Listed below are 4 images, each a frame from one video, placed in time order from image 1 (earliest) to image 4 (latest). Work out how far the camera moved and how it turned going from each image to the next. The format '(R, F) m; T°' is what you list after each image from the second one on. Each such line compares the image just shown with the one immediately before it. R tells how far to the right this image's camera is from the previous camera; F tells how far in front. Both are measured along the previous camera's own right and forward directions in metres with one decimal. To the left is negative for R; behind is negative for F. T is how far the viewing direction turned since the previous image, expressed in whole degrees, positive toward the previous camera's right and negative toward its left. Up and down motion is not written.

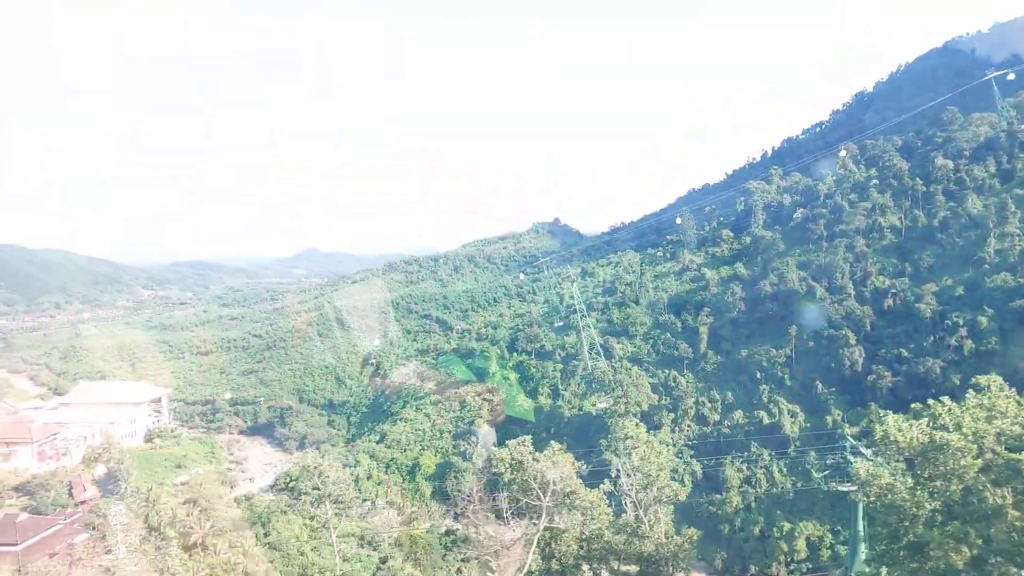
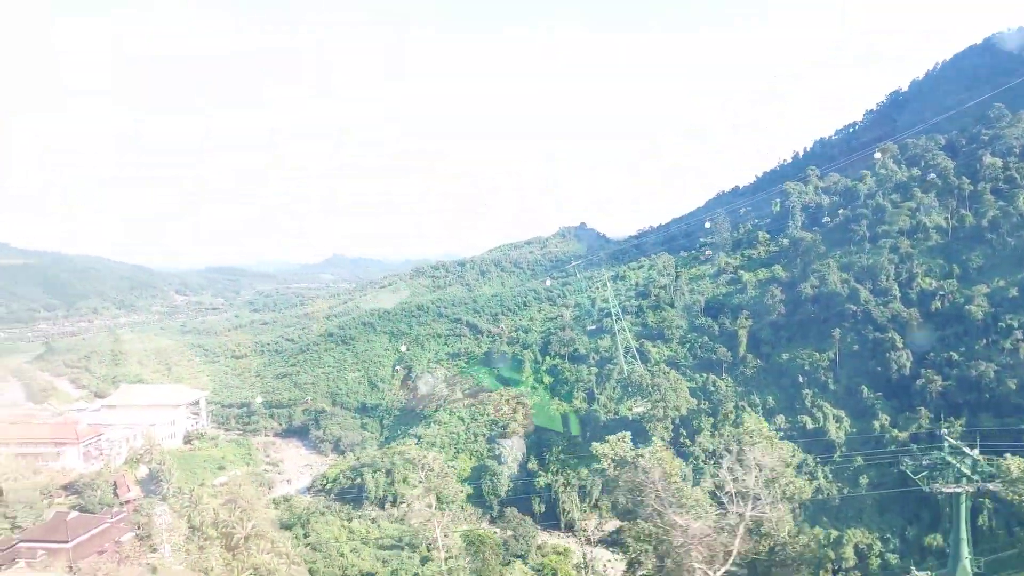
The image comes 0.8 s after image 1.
(-0.4, +0.1) m; -2°
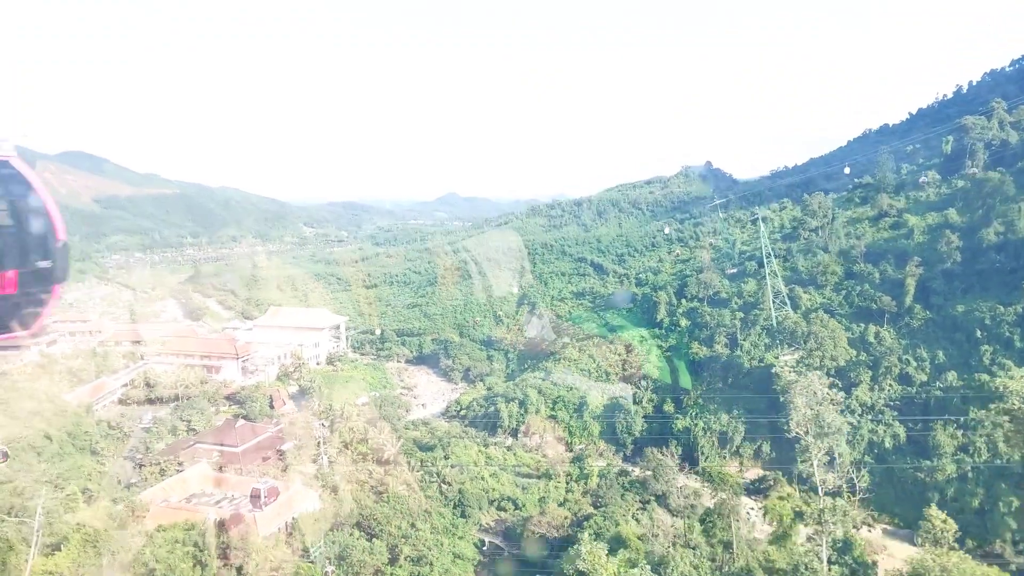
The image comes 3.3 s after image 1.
(-1.2, +0.4) m; -9°
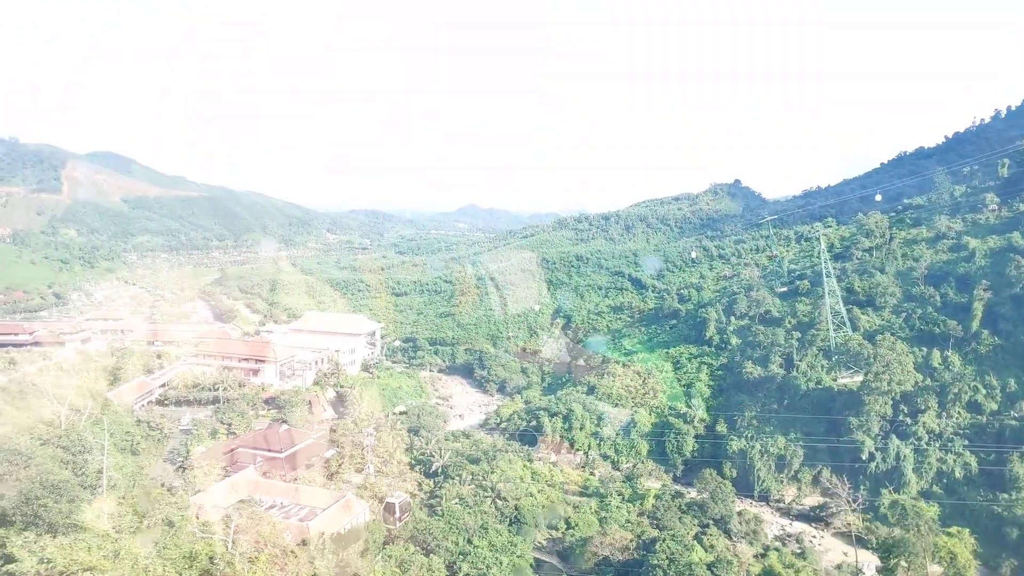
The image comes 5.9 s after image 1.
(-1.2, +0.5) m; -1°
